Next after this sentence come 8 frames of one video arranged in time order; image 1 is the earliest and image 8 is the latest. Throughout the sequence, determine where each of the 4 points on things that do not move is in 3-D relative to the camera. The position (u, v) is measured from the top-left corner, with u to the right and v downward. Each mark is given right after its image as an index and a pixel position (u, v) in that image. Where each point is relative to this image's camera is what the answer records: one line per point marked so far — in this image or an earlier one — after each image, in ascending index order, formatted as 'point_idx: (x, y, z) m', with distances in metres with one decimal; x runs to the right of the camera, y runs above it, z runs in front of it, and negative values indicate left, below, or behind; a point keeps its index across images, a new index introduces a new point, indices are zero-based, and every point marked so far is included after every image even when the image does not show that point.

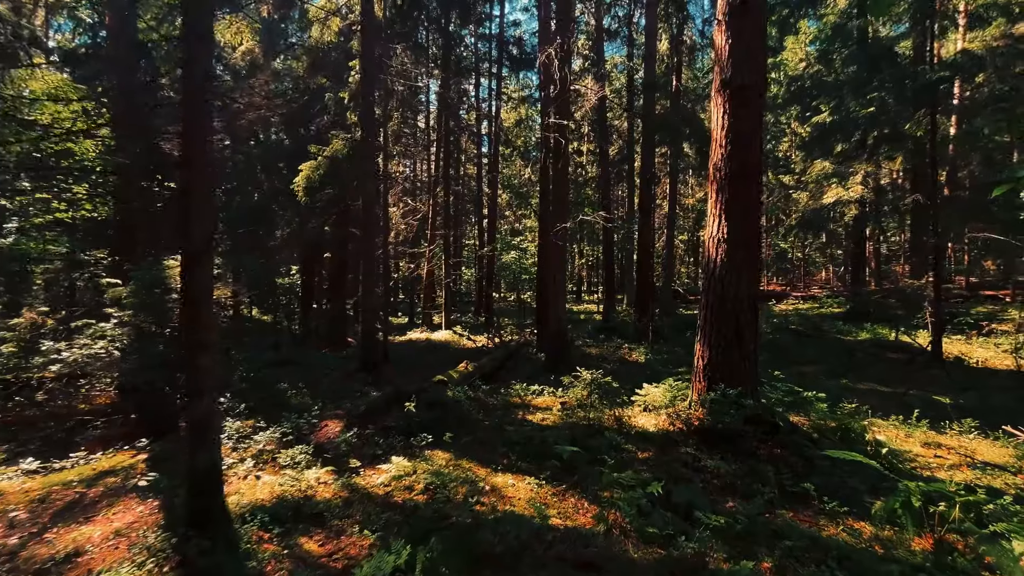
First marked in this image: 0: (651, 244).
0: (+5.8, +1.9, +18.4) m
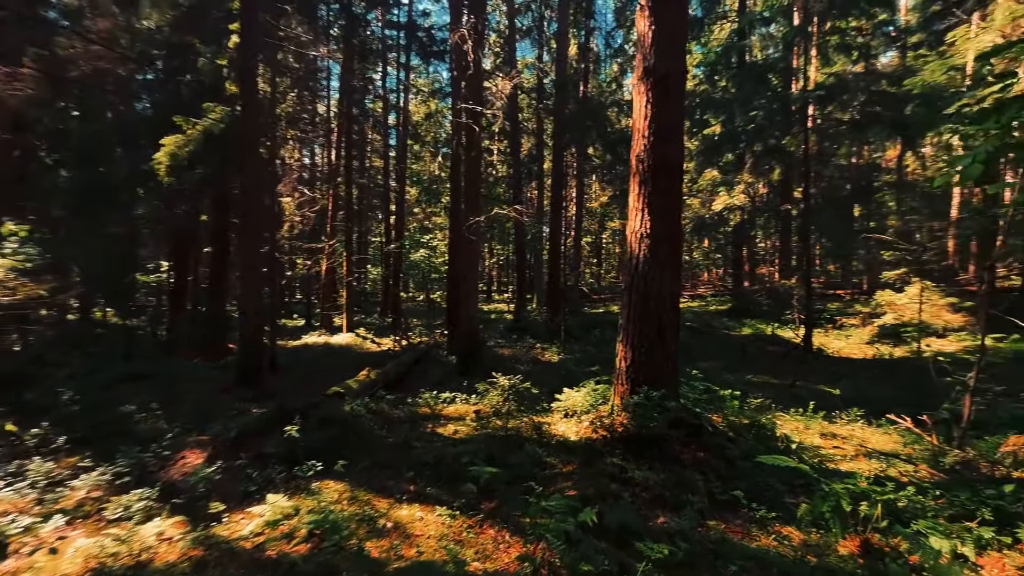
0: (+2.1, +1.9, +18.5) m
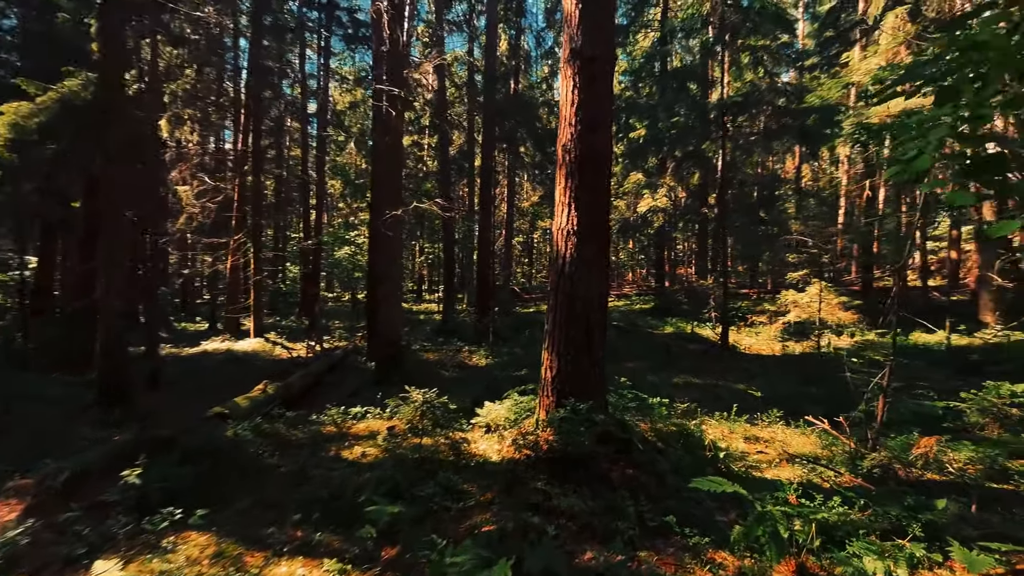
0: (-0.9, +1.9, +18.0) m
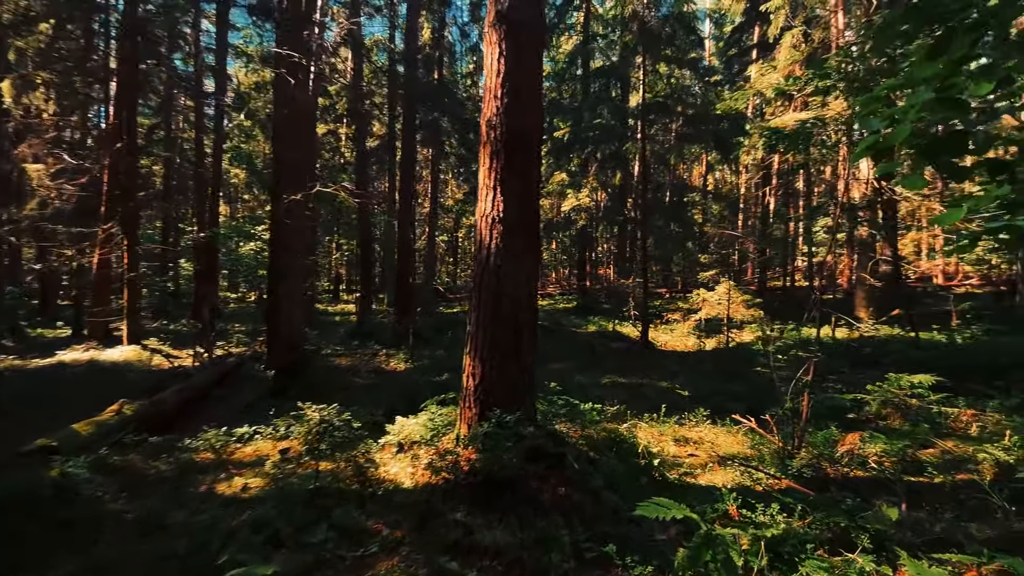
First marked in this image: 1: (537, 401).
0: (-3.9, +2.0, +17.0) m
1: (+0.3, -1.5, +5.7) m
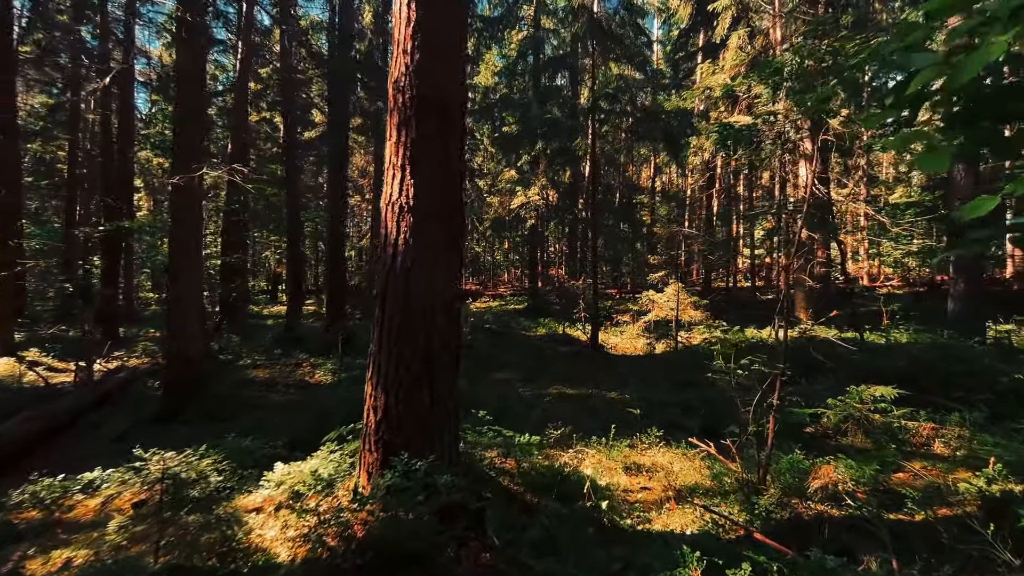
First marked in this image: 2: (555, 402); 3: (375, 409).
0: (-5.9, +1.9, +15.6) m
1: (-0.5, -1.6, +4.8) m
2: (+0.7, -1.9, +7.2) m
3: (-1.0, -0.9, +3.3) m
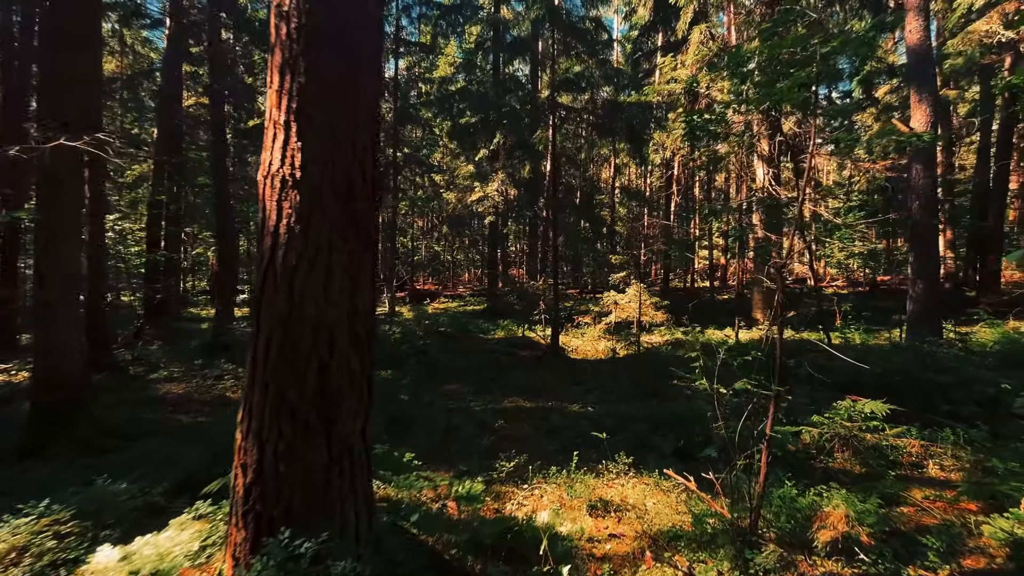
0: (-7.3, +1.9, +14.1) m
1: (-1.0, -1.6, +3.8) m
2: (0.0, -1.9, +6.4) m
3: (-1.4, -1.0, +2.3) m
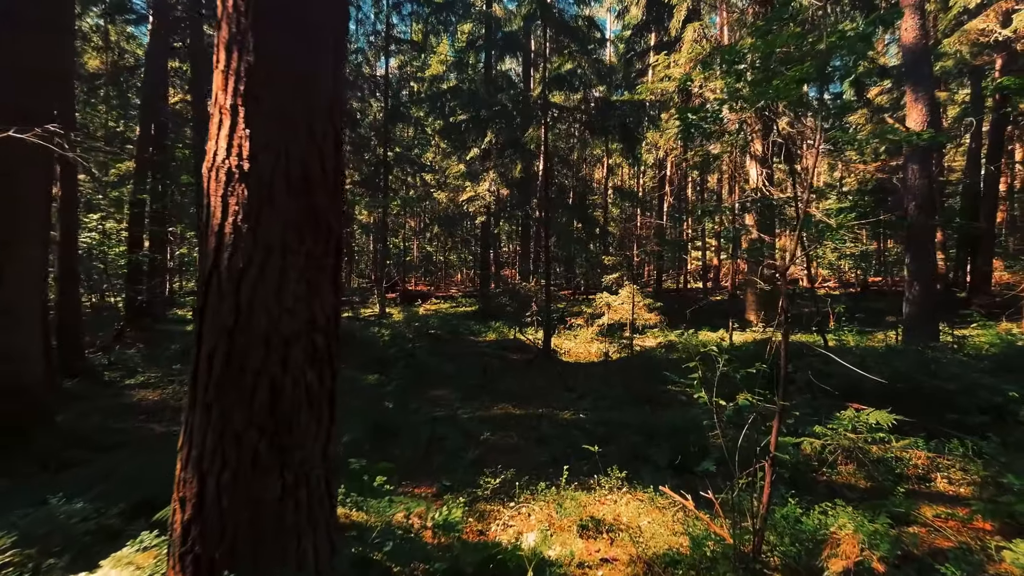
0: (-7.6, +1.8, +13.8) m
1: (-1.2, -1.7, +3.6) m
2: (-0.2, -1.9, +6.1) m
3: (-1.5, -1.0, +2.0) m
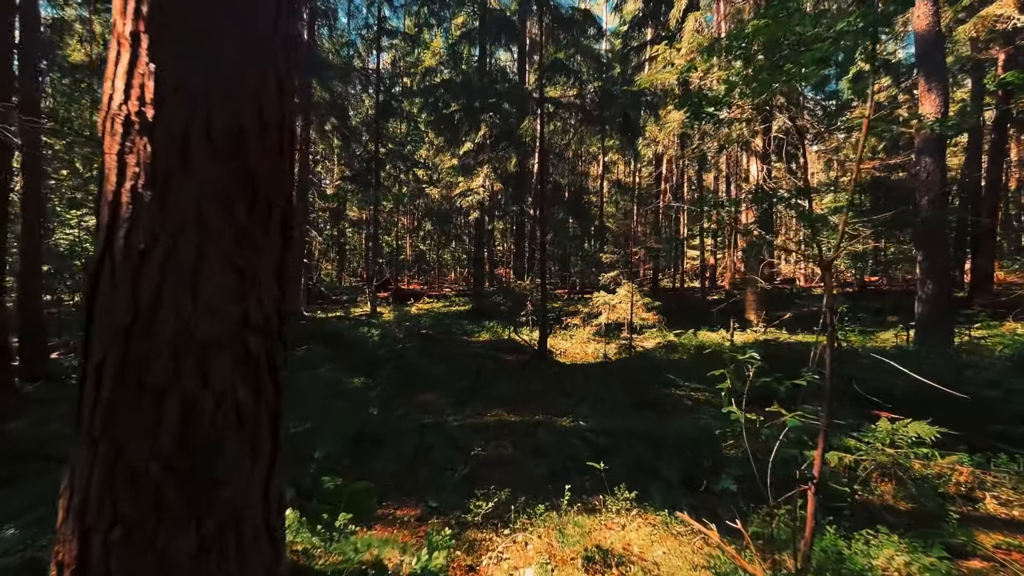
0: (-7.8, +1.9, +13.2) m
1: (-1.2, -1.6, +3.0) m
2: (-0.3, -1.9, +5.6) m
3: (-1.5, -1.0, +1.5) m
